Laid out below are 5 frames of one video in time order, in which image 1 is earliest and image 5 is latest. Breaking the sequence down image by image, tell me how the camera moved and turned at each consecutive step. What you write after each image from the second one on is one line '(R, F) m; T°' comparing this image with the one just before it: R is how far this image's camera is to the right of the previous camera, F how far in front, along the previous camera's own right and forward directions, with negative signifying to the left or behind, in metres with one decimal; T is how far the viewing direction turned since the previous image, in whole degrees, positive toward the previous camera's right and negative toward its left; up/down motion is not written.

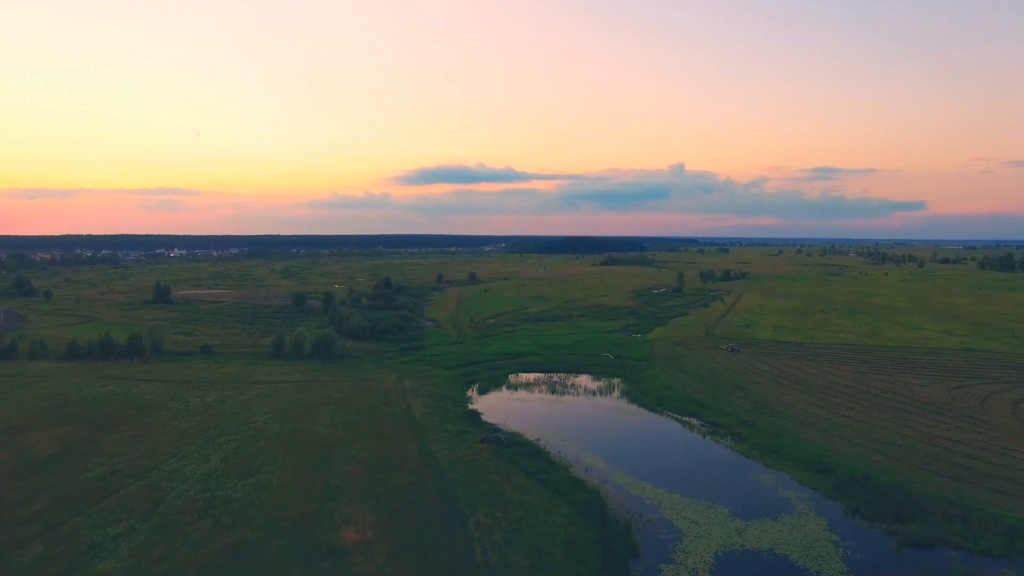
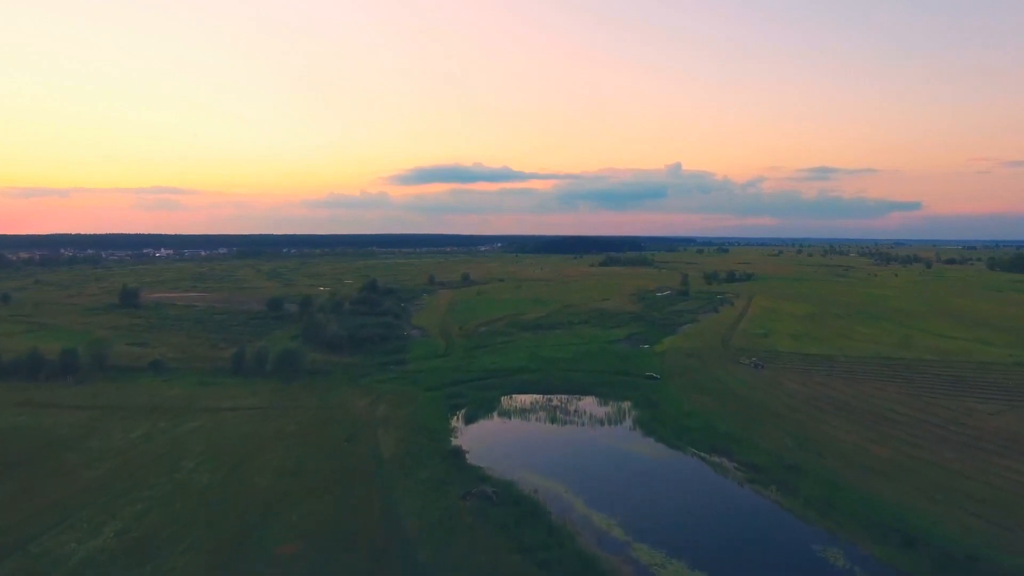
(+0.1, +5.7) m; 0°
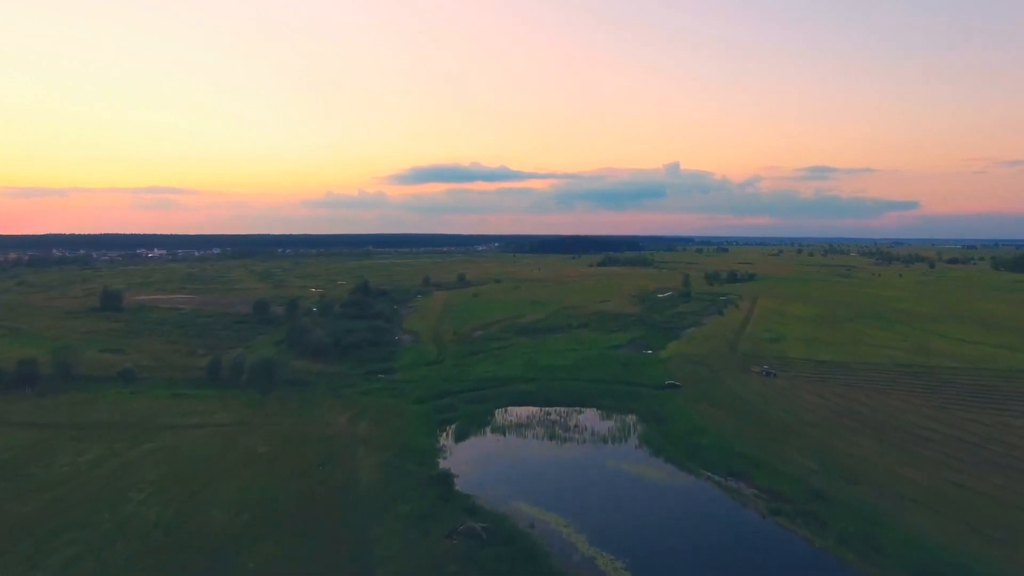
(+0.1, +2.7) m; 0°
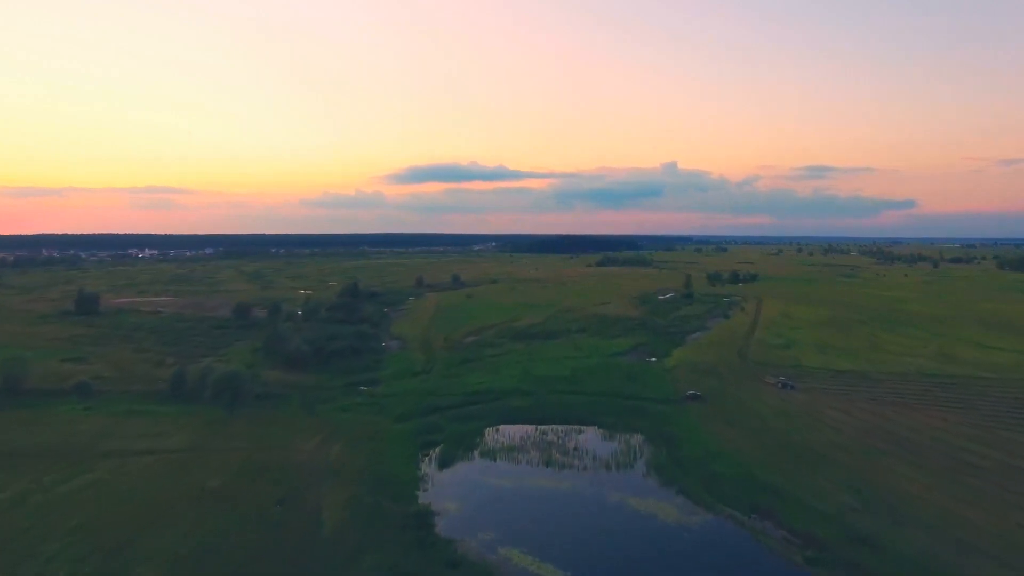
(+0.2, +3.3) m; 0°
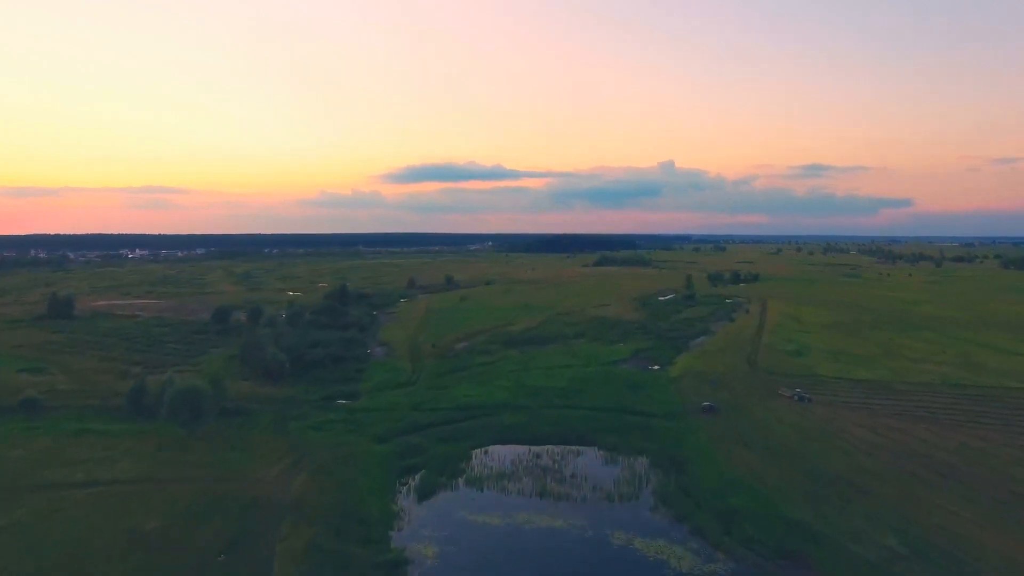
(+0.2, +3.1) m; 0°
